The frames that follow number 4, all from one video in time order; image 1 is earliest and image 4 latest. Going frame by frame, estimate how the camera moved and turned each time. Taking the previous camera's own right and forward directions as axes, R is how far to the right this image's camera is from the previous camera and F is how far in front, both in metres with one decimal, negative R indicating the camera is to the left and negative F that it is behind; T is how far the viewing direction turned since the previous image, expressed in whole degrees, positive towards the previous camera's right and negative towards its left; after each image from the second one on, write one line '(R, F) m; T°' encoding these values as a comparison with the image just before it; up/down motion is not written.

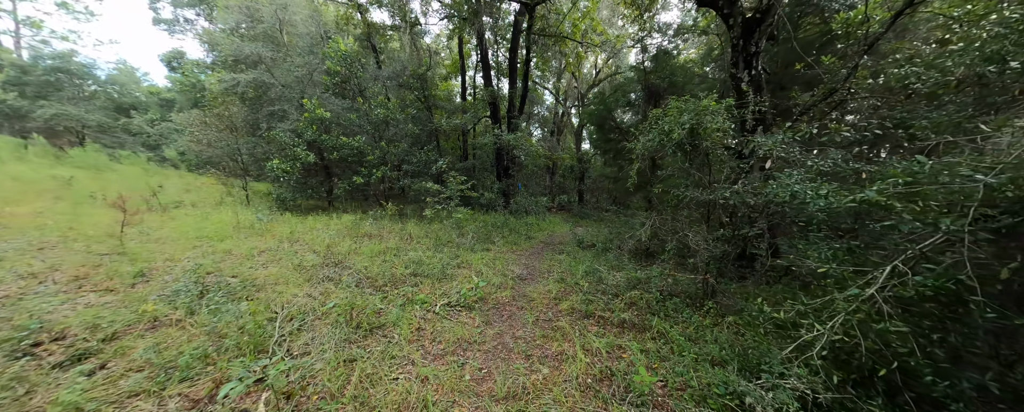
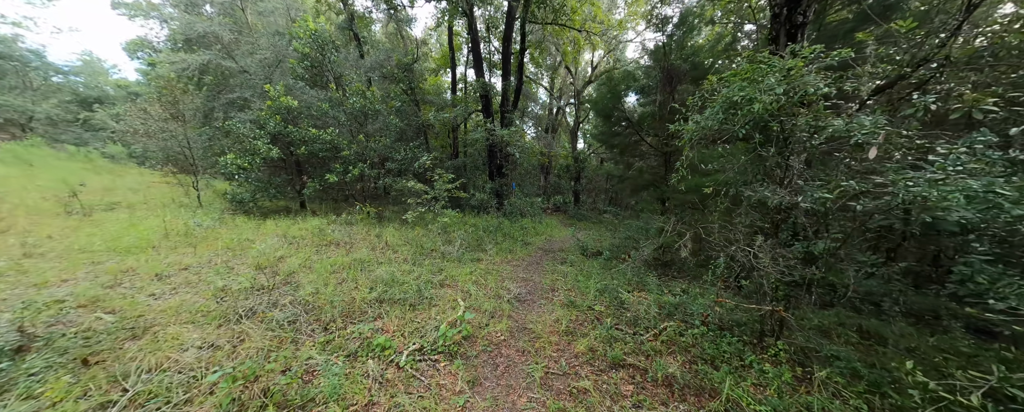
(0.0, +1.1) m; +1°
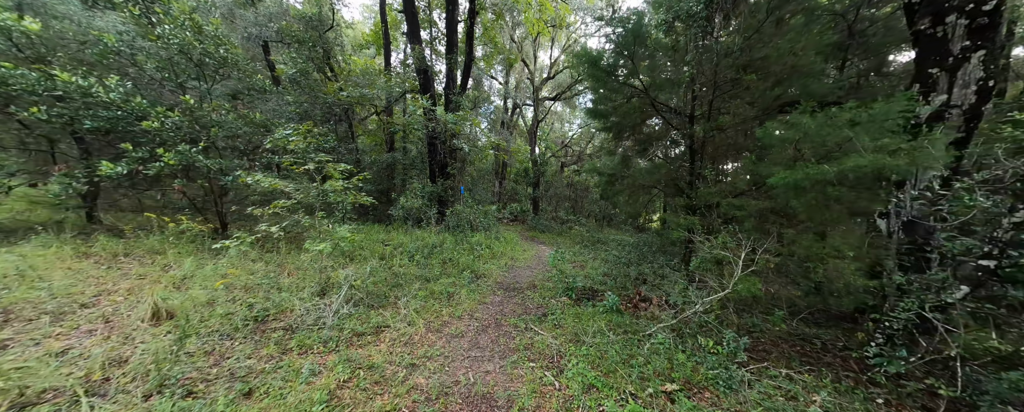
(+0.2, +3.2) m; +9°
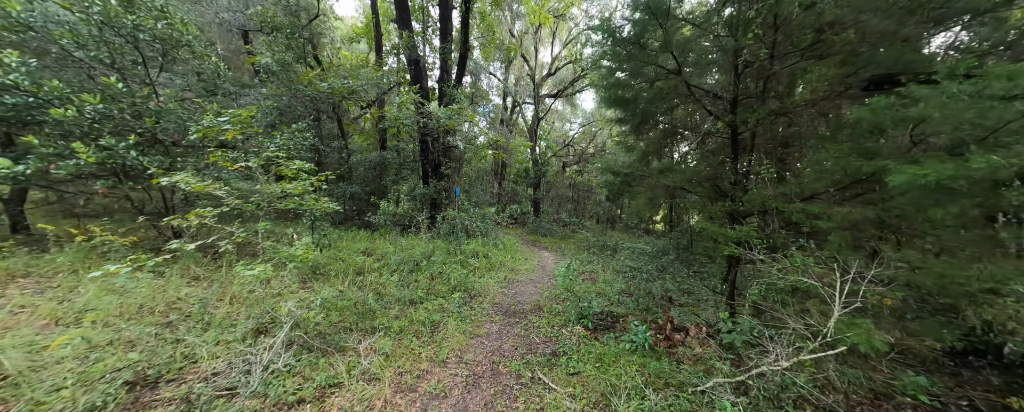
(0.0, +1.0) m; 0°
